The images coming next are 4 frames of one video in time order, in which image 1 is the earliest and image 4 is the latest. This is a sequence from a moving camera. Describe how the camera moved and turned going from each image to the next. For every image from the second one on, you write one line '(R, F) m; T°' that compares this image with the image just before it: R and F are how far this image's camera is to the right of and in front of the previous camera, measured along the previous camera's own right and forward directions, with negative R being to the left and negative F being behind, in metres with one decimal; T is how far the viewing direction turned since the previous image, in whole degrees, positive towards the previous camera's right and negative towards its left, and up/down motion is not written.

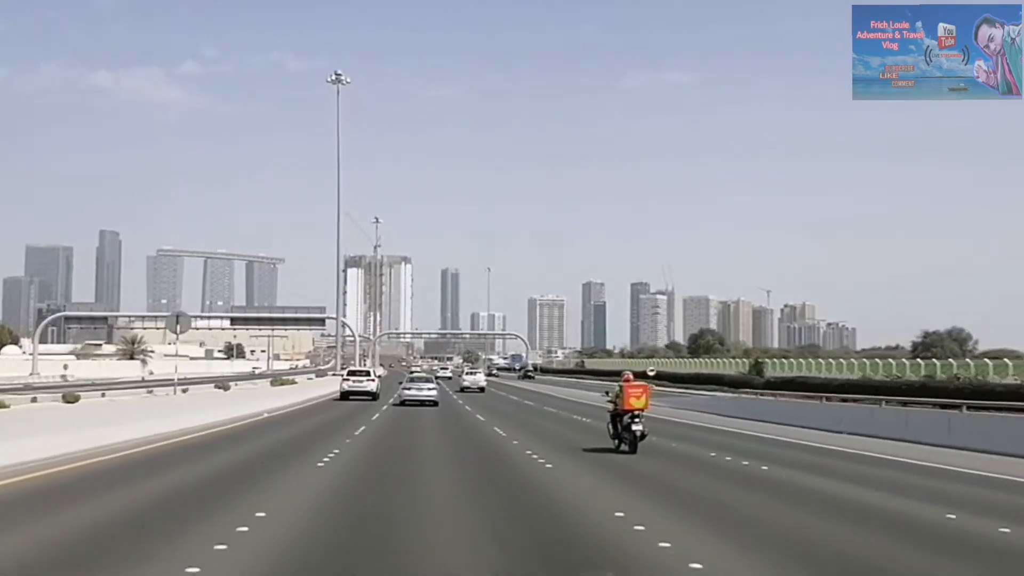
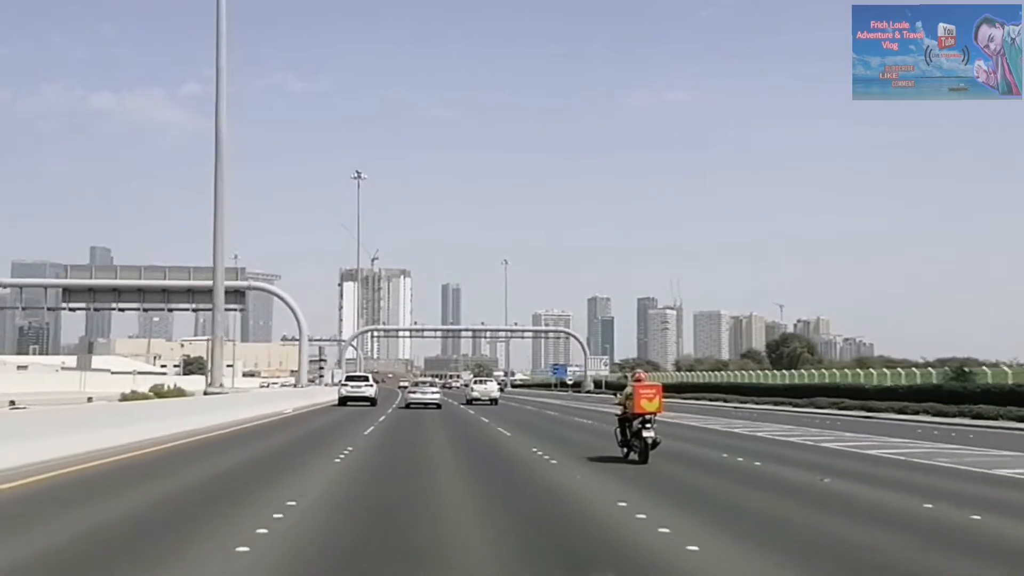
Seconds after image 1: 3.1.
(-0.1, +1.2) m; 0°
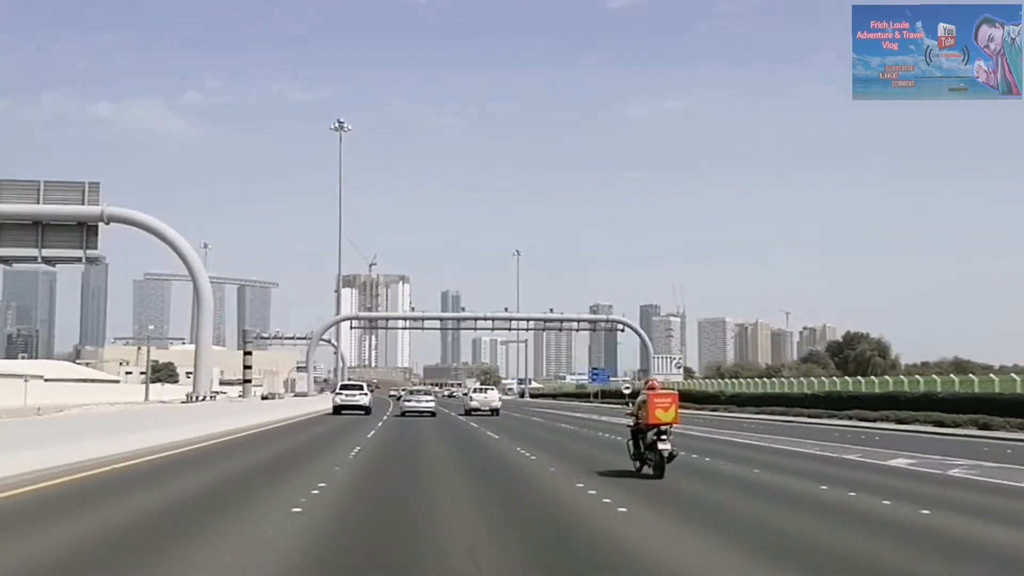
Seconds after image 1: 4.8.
(0.0, +0.8) m; 0°
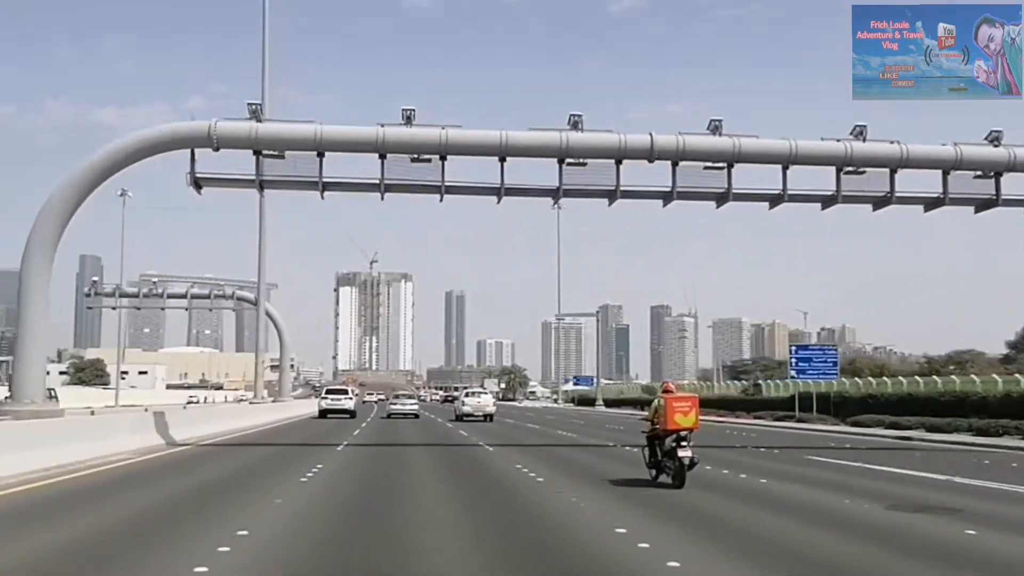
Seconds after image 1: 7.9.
(-0.2, +1.3) m; 0°
